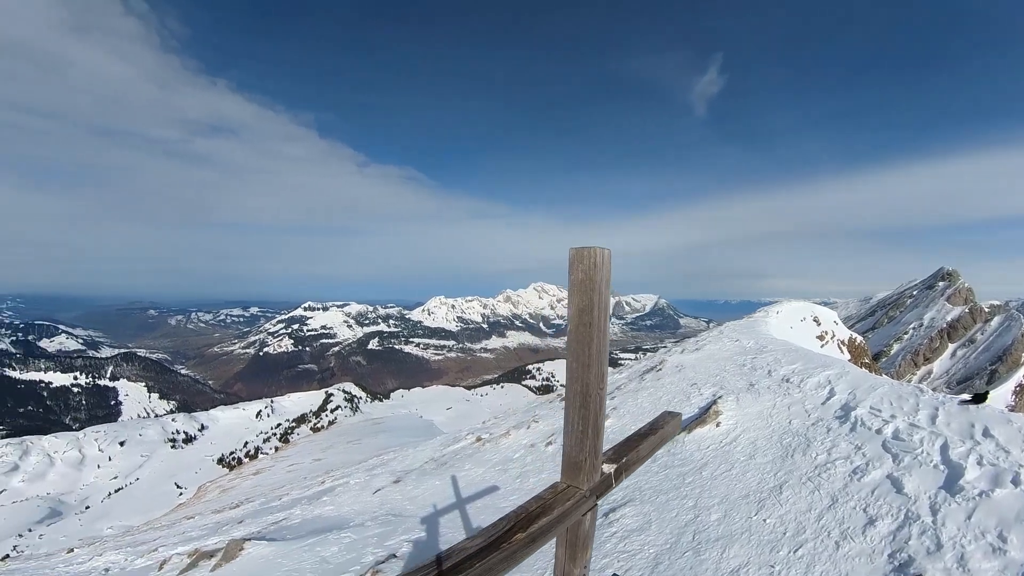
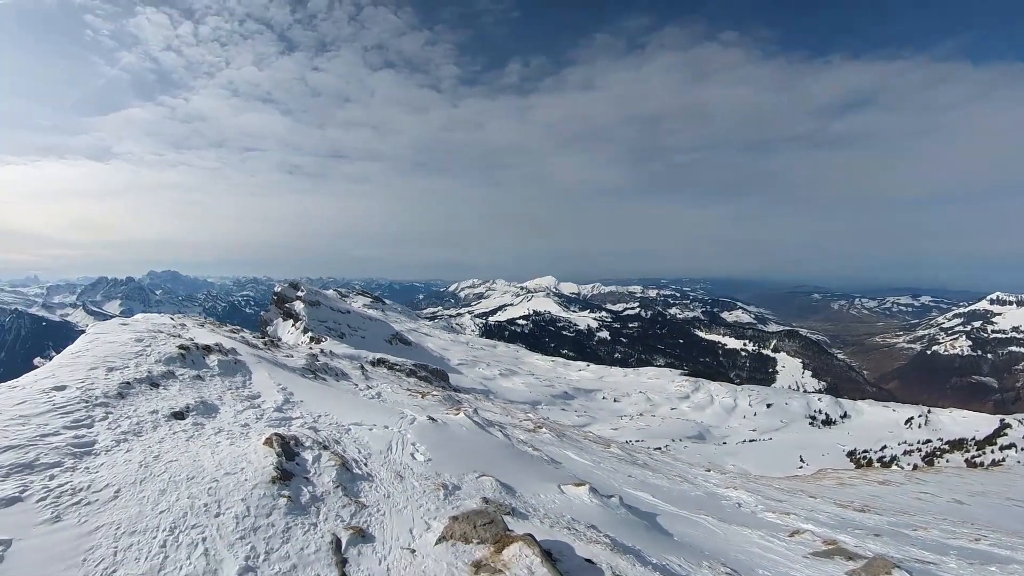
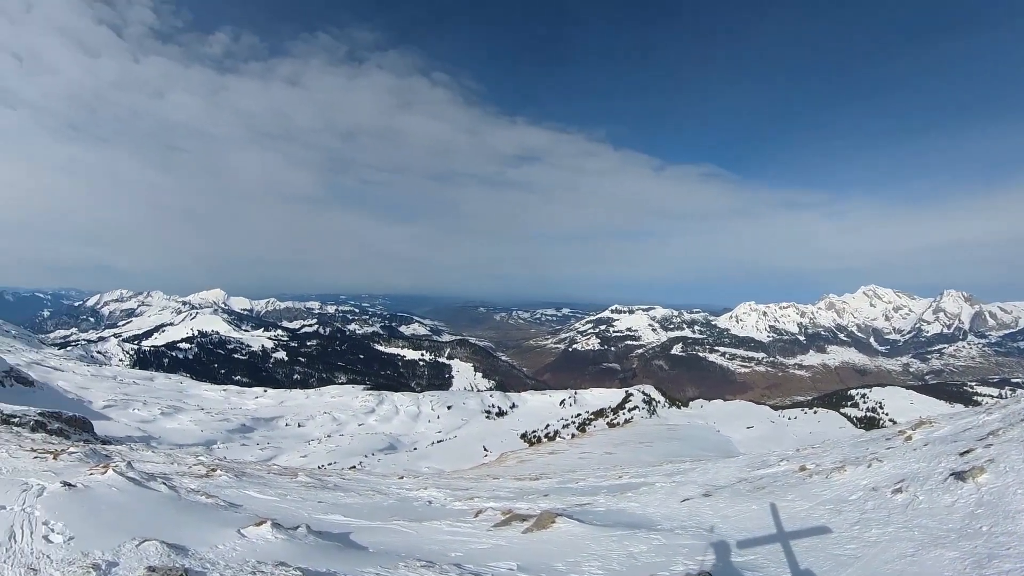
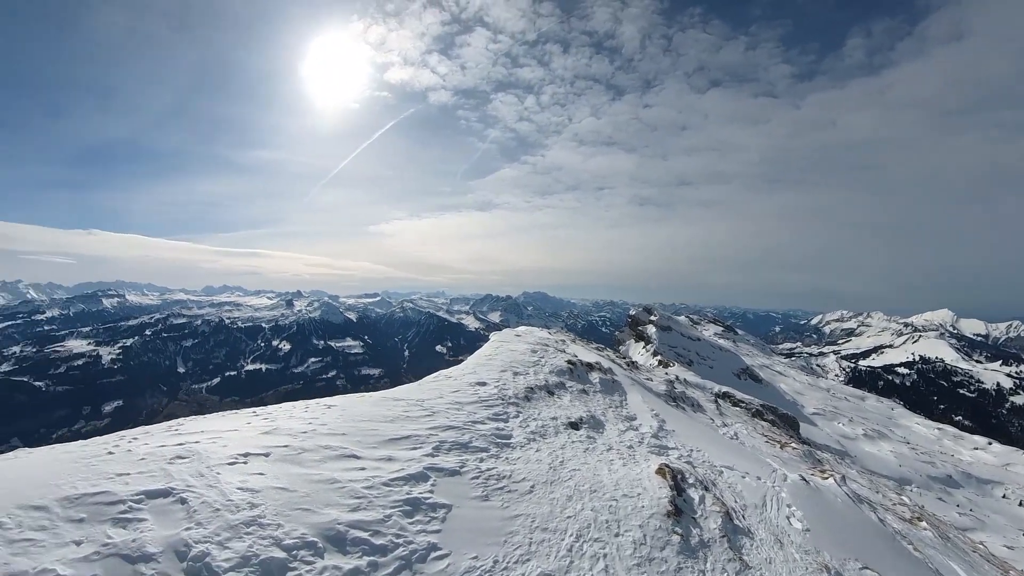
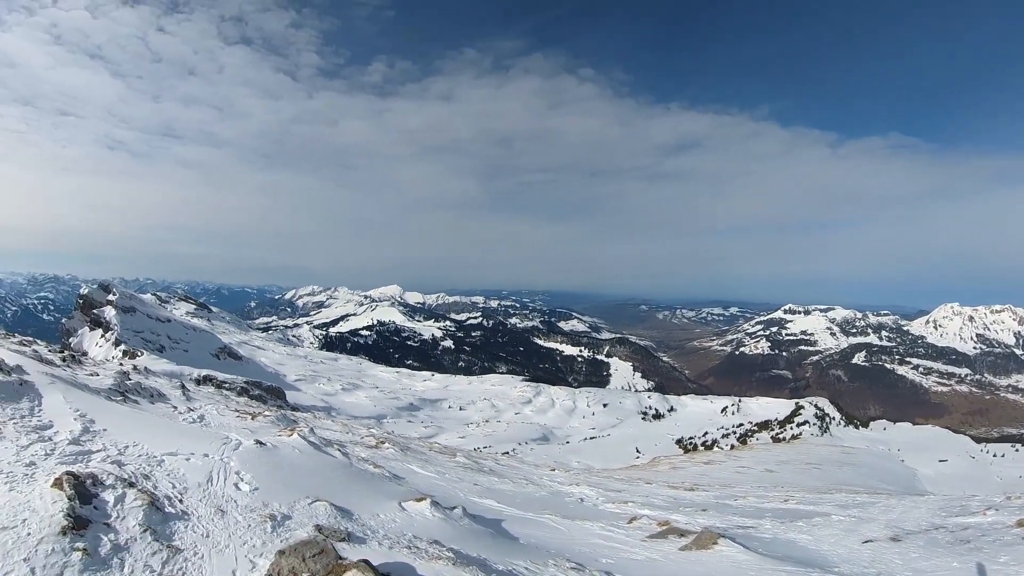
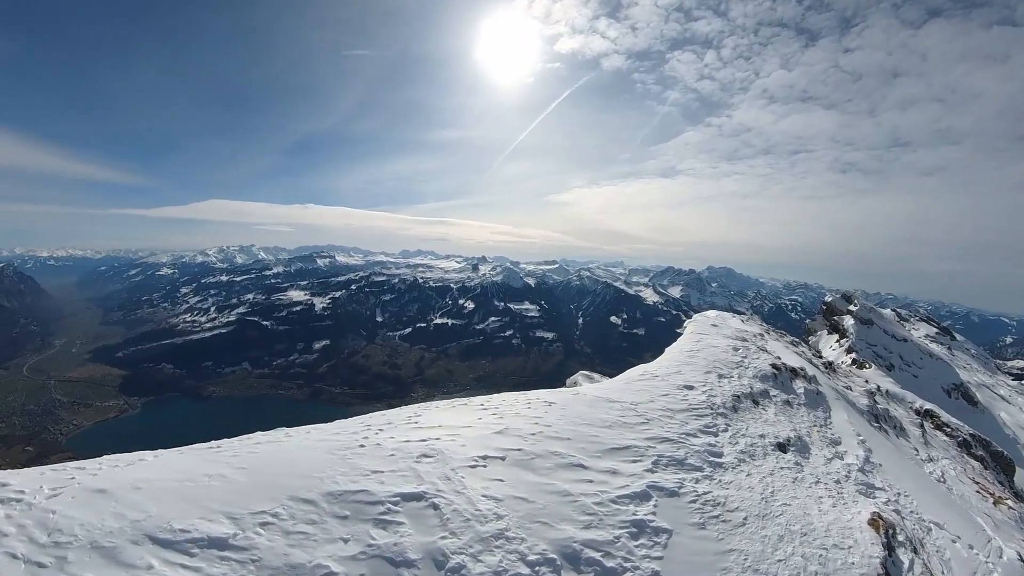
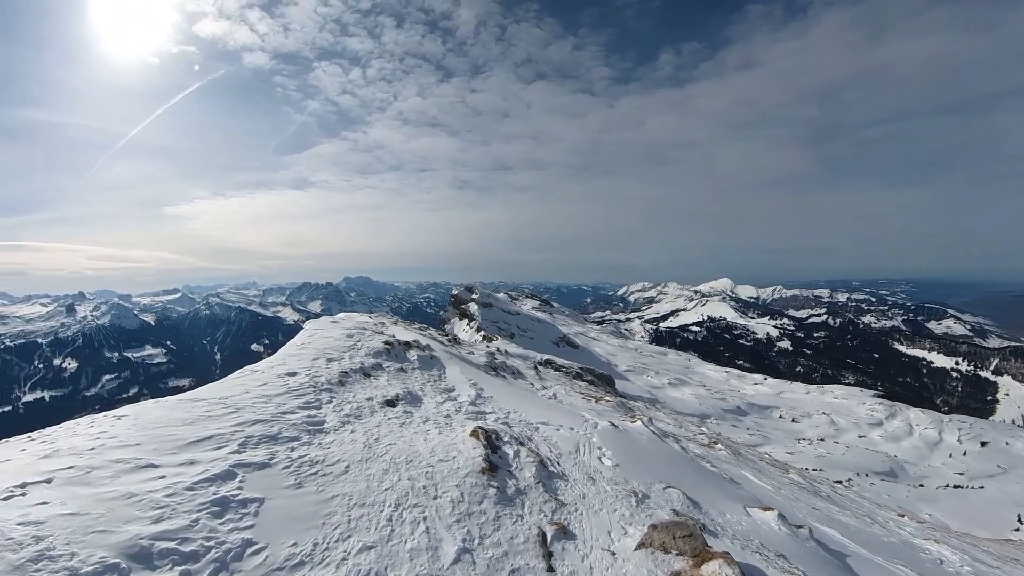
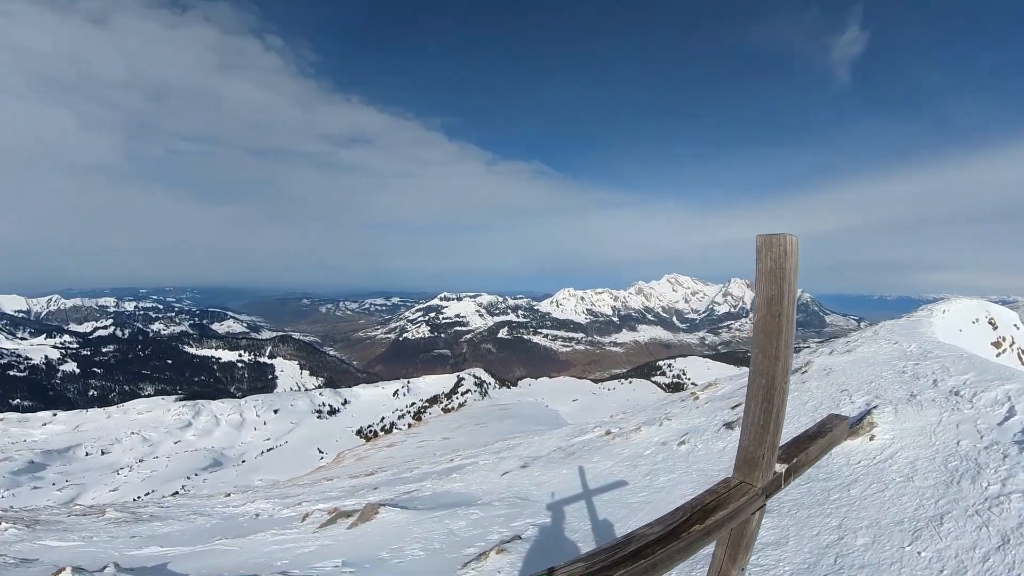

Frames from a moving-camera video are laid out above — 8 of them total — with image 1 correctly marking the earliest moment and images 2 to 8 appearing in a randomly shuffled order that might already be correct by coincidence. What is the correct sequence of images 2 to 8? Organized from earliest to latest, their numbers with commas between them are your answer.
8, 3, 5, 2, 7, 4, 6
